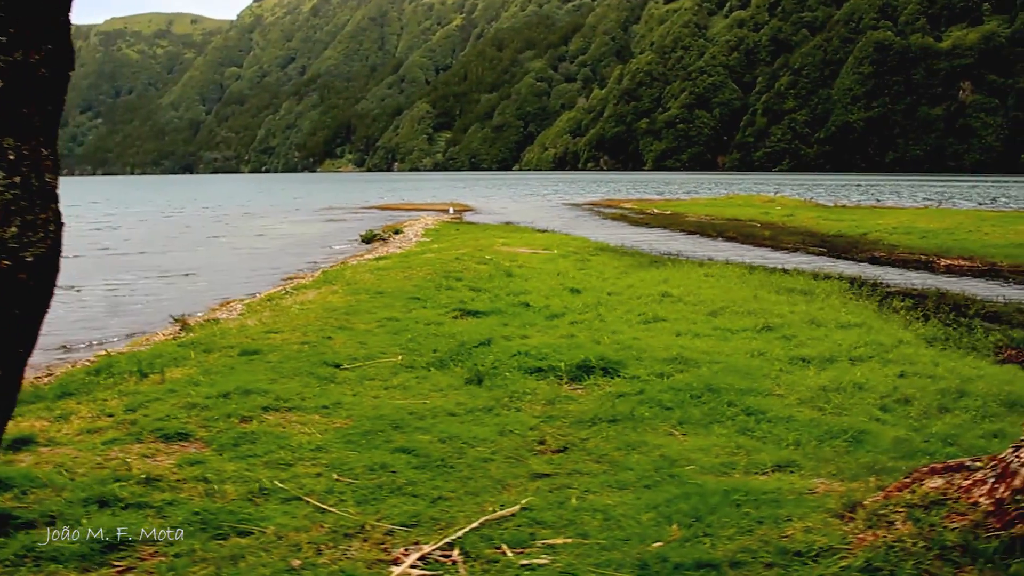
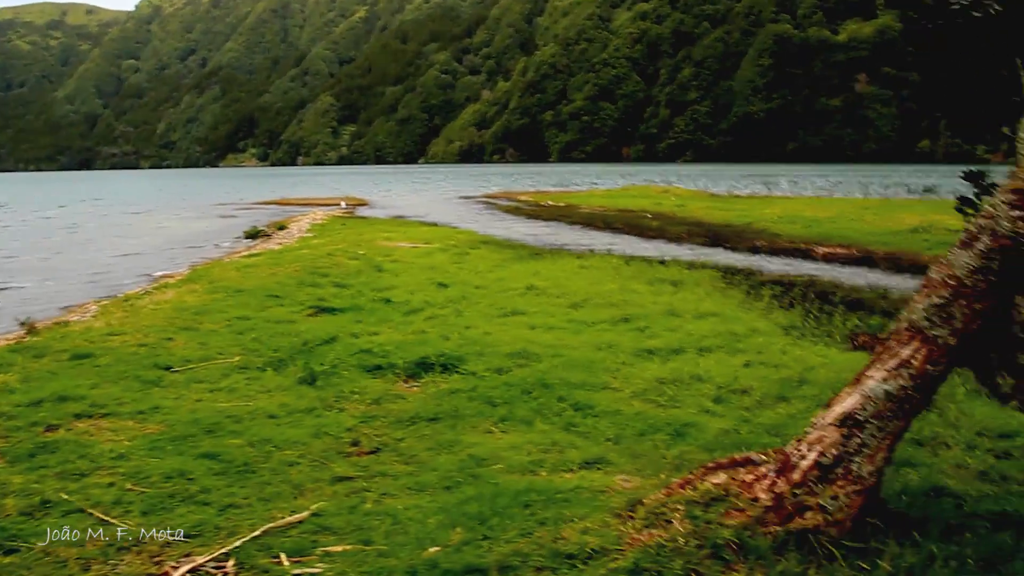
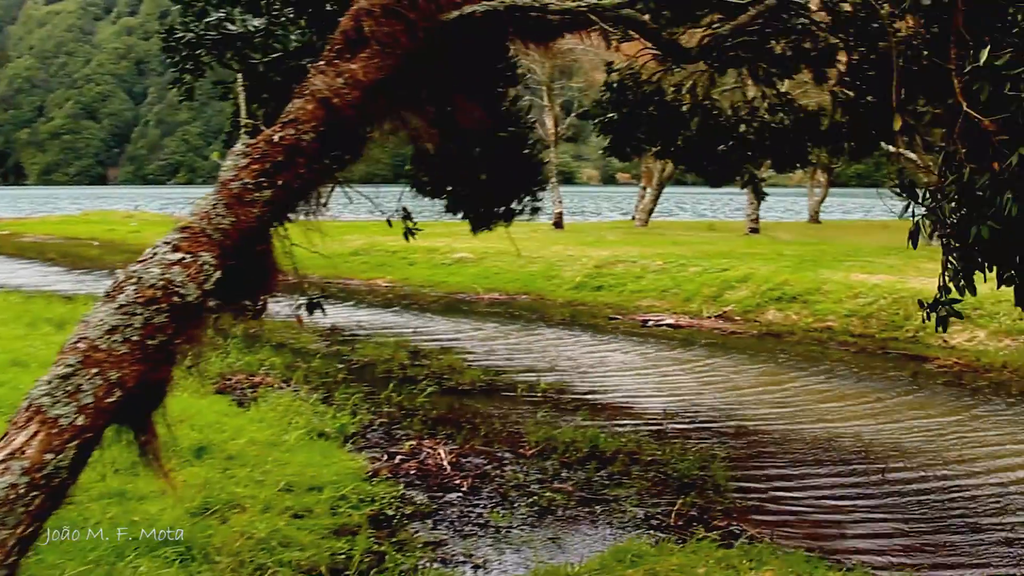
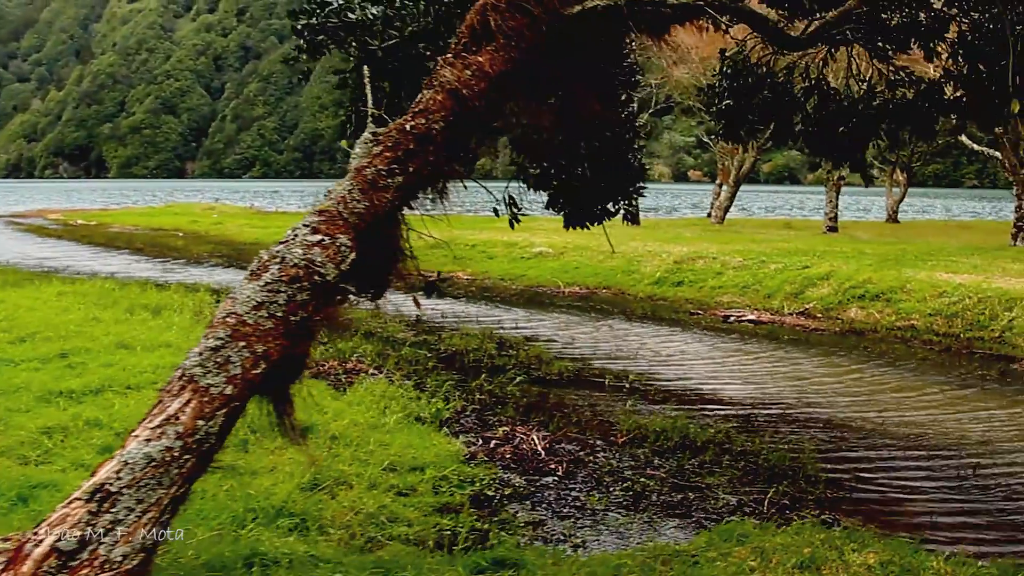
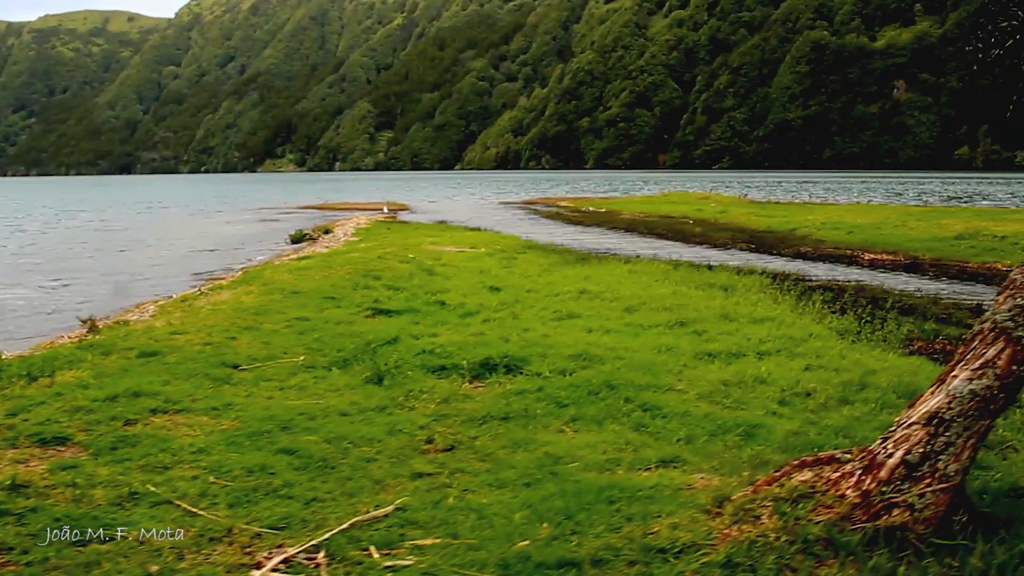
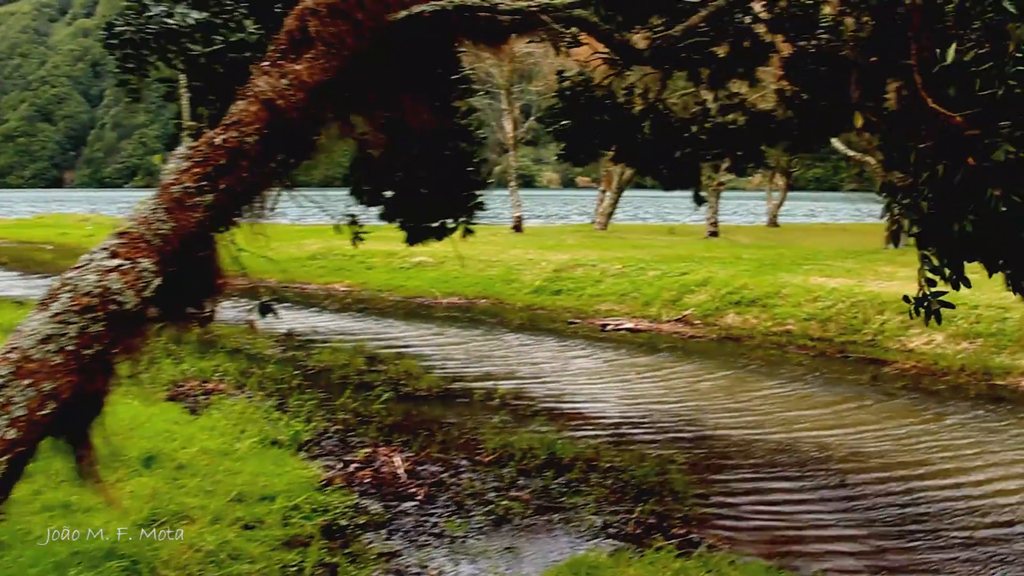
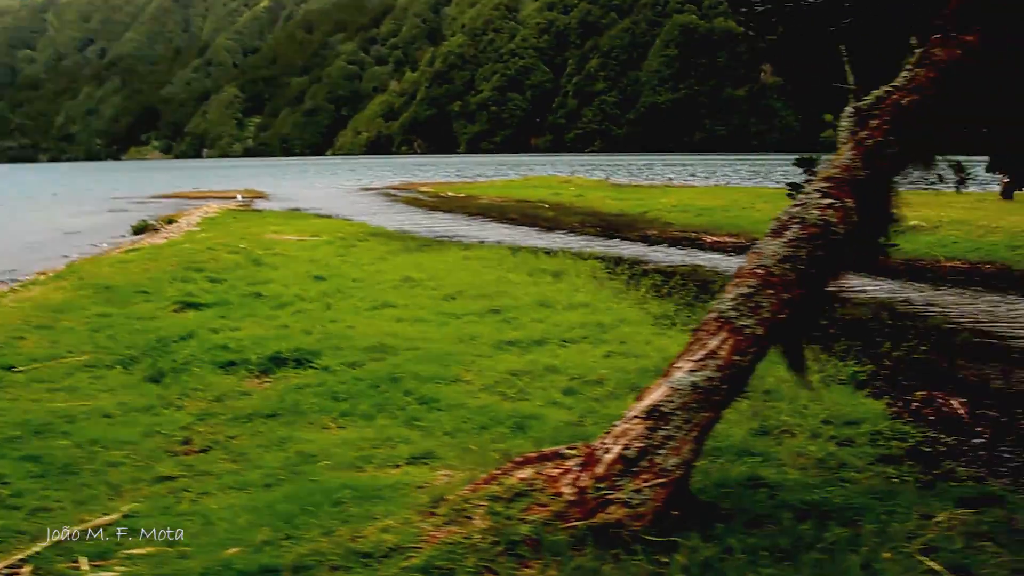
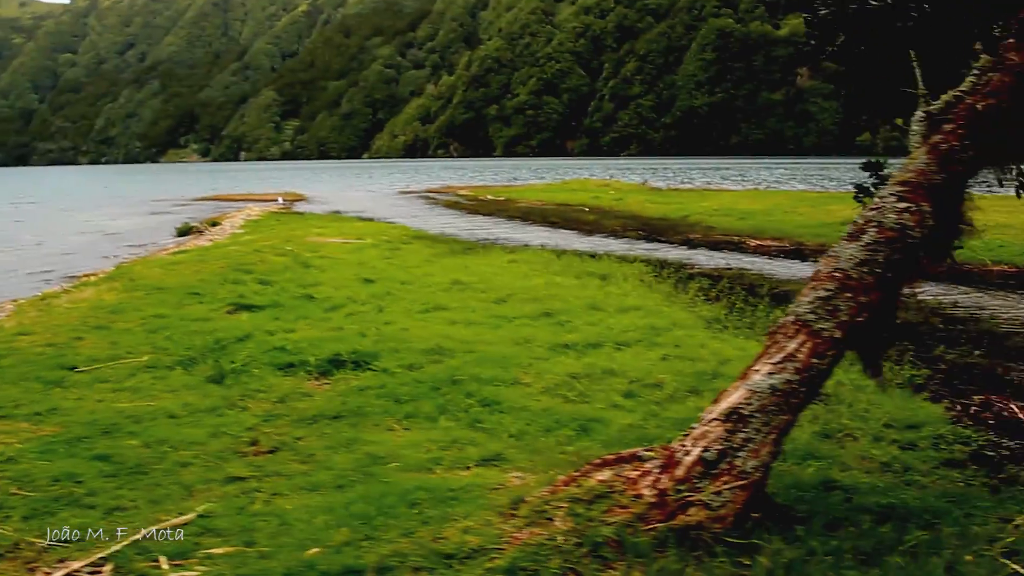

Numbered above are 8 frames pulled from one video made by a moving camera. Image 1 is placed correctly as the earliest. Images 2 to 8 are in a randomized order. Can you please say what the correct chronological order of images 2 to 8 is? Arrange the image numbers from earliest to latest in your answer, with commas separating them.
5, 2, 8, 7, 4, 3, 6
